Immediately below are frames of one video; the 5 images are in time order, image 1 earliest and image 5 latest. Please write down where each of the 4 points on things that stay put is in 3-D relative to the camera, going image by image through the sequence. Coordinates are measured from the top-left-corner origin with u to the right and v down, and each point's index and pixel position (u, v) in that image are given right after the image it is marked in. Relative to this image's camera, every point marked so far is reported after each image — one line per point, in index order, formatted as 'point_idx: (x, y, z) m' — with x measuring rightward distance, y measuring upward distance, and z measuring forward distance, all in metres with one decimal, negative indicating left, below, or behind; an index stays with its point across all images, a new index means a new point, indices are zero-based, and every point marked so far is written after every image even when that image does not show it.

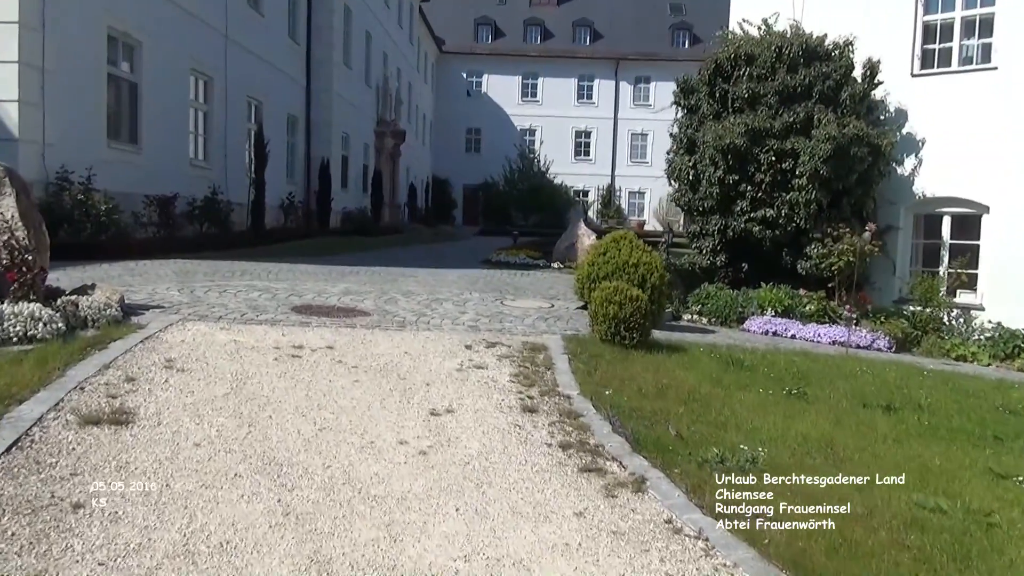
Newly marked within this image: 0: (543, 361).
0: (+0.3, -0.7, +7.3) m
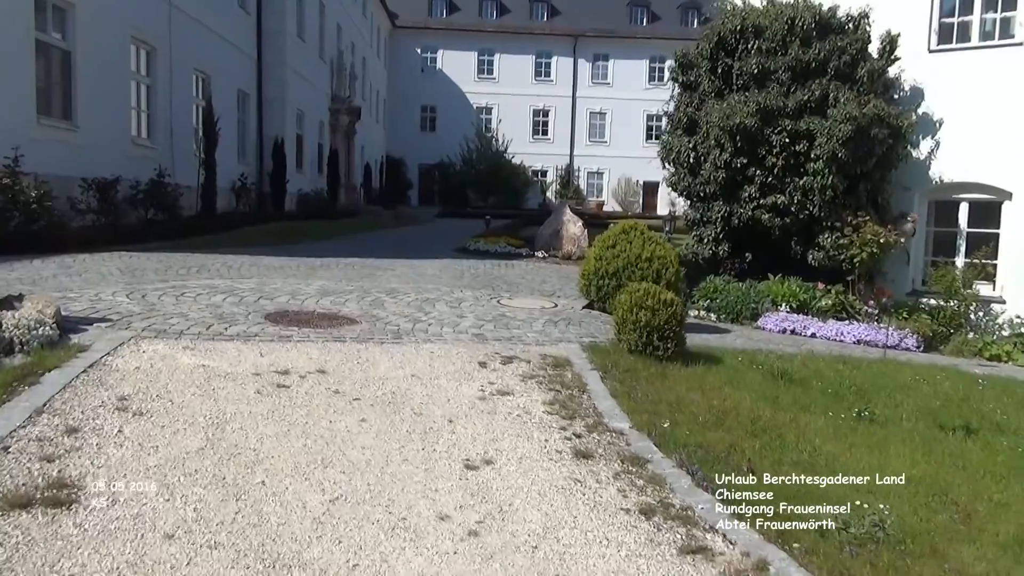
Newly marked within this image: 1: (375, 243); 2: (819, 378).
0: (+0.5, -0.7, +6.2) m
1: (-3.0, +1.0, +17.6) m
2: (+2.8, -0.8, +7.3) m
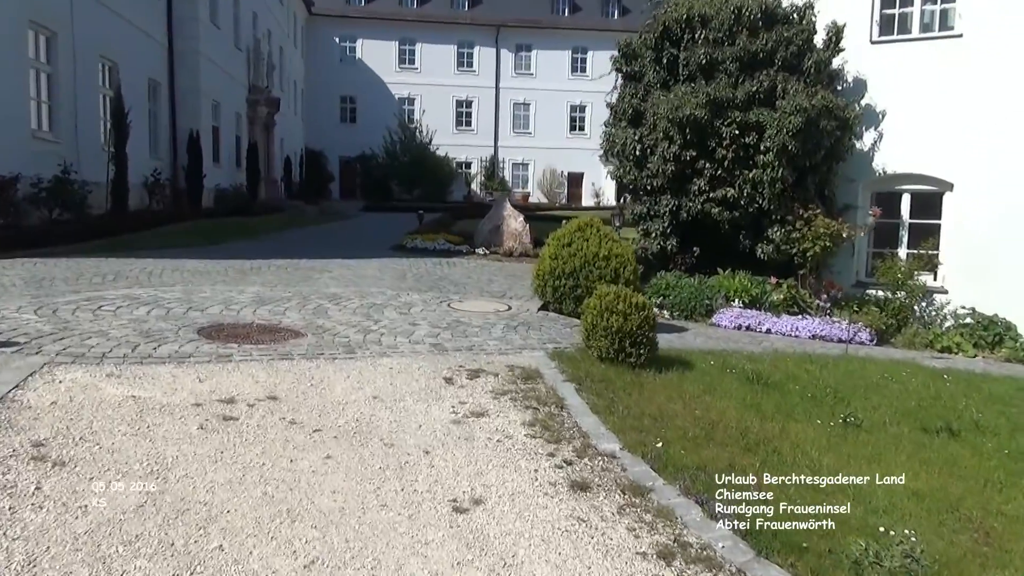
0: (+0.3, -0.8, +5.7) m
1: (-4.4, +1.0, +16.7) m
2: (+2.5, -0.8, +7.0) m
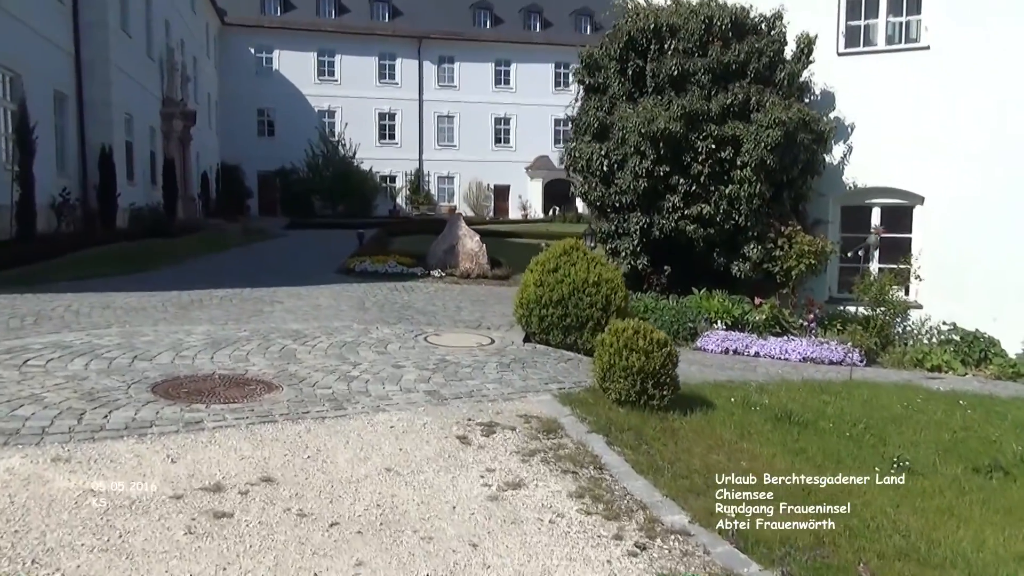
0: (+0.4, -1.0, +5.0) m
1: (-5.3, +0.4, +15.5) m
2: (+2.5, -1.0, +6.5) m
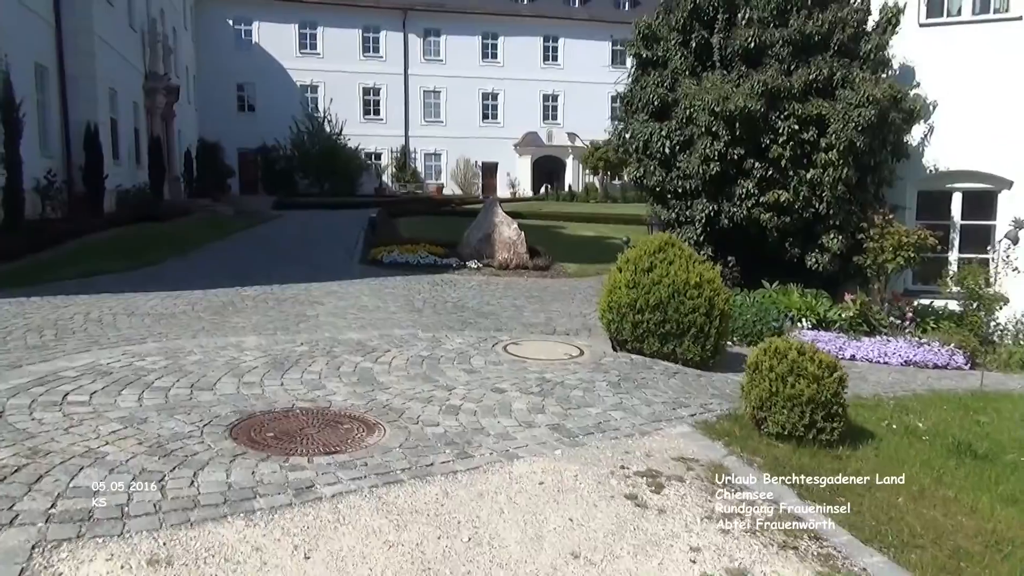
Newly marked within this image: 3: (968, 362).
0: (+1.4, -1.2, +4.0) m
1: (-4.7, +0.6, +14.3) m
2: (+3.4, -1.1, +5.6) m
3: (+5.0, -0.8, +8.8) m
